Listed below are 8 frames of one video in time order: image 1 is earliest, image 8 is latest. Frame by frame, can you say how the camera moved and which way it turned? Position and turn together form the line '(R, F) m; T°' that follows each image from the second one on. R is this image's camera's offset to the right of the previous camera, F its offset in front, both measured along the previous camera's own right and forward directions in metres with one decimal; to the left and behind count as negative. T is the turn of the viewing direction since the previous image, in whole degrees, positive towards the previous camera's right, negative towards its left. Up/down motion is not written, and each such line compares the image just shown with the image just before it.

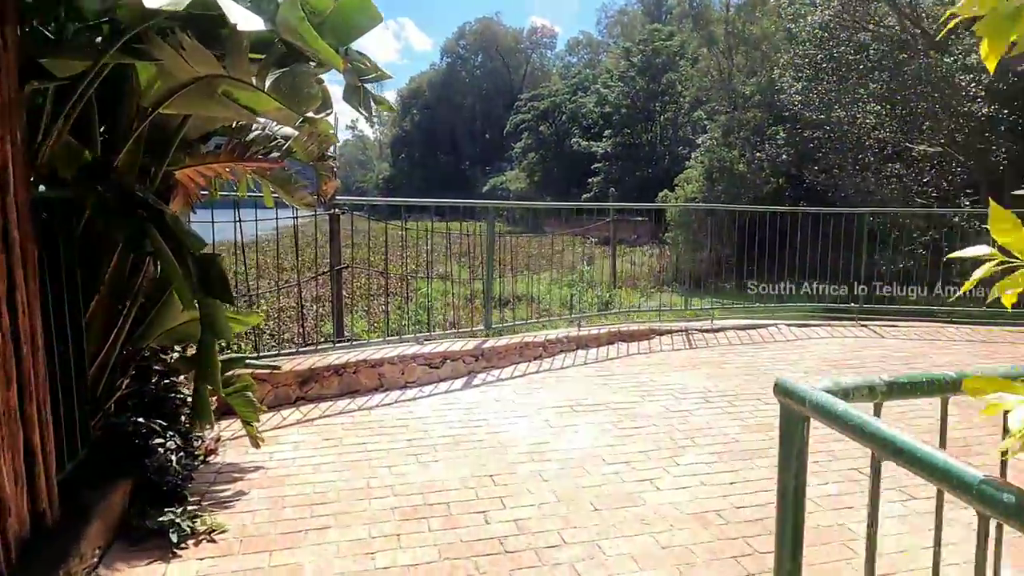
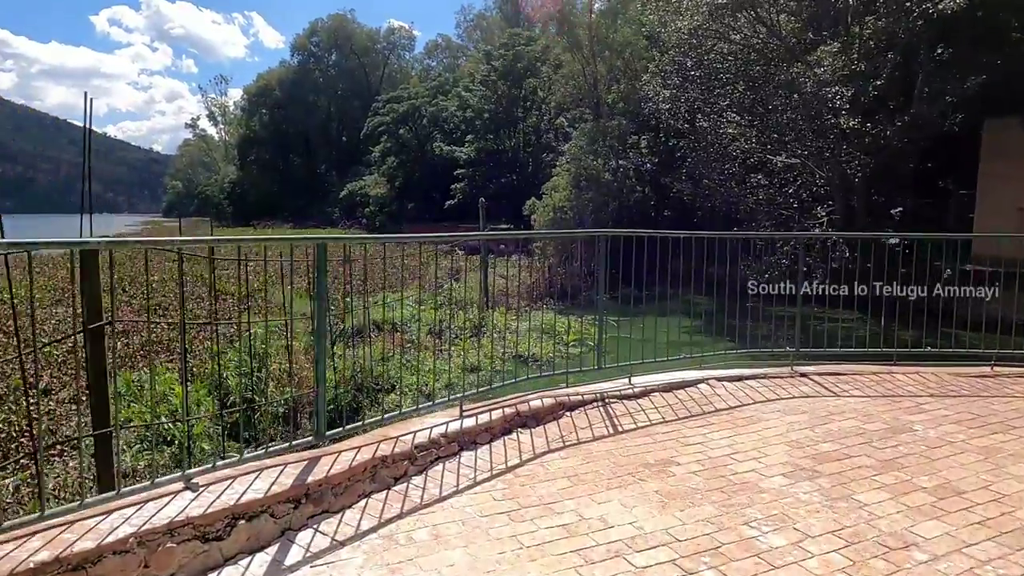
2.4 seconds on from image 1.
(+0.1, +1.3) m; +12°
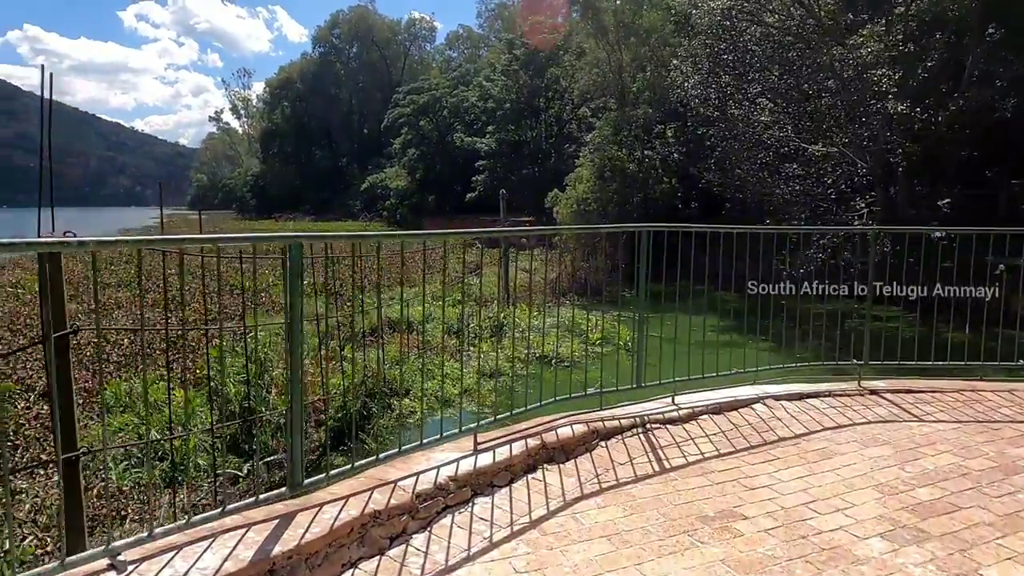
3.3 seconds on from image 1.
(0.0, +0.5) m; -2°
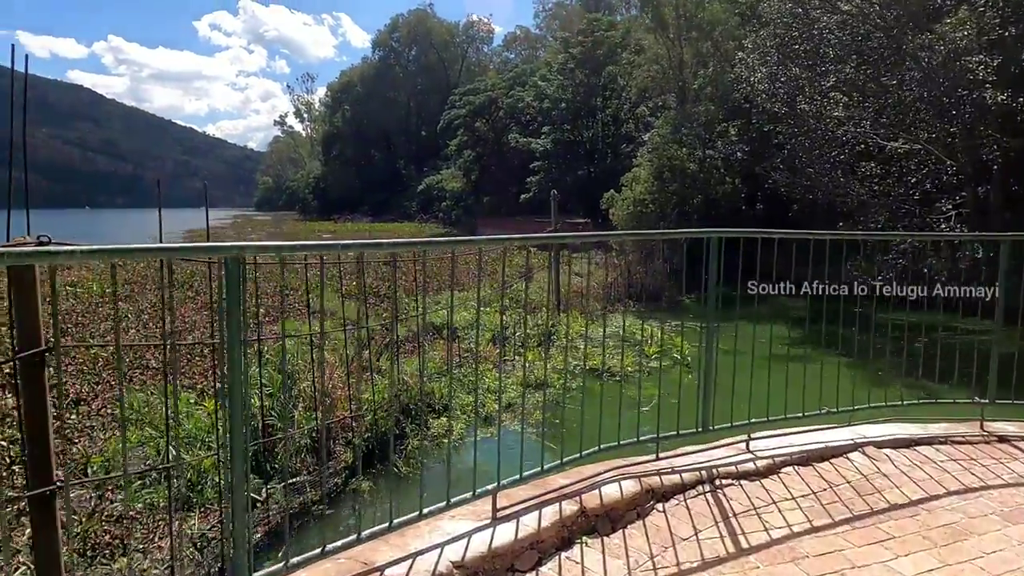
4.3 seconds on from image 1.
(+0.1, +0.5) m; -5°
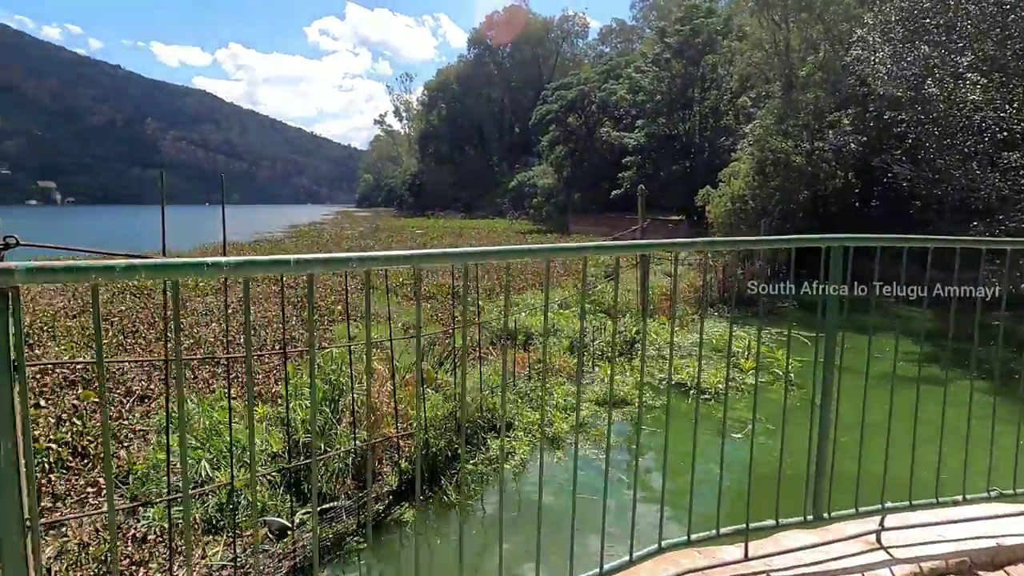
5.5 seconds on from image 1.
(+0.1, +0.6) m; -8°
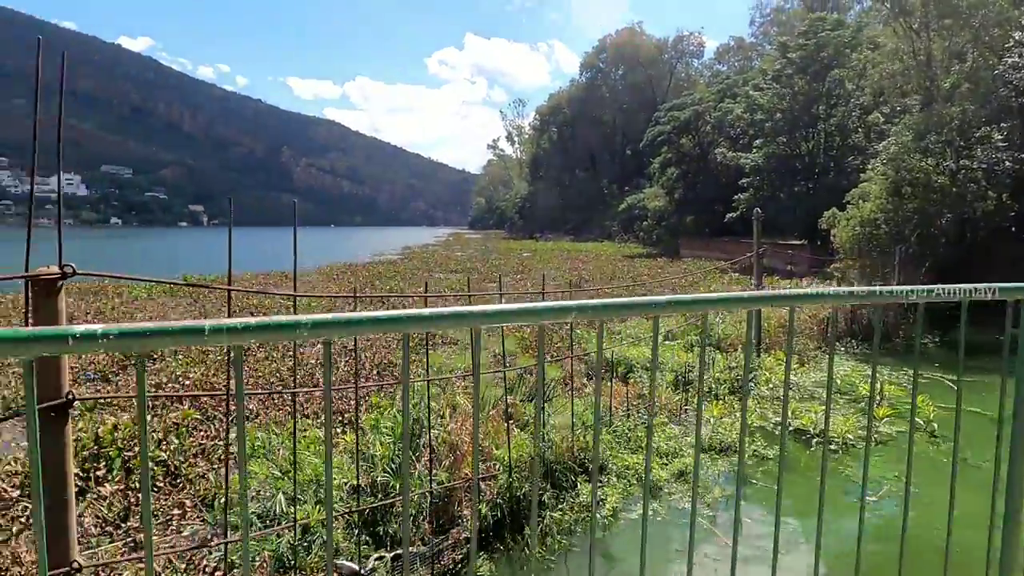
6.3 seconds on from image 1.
(+0.1, +0.3) m; -9°
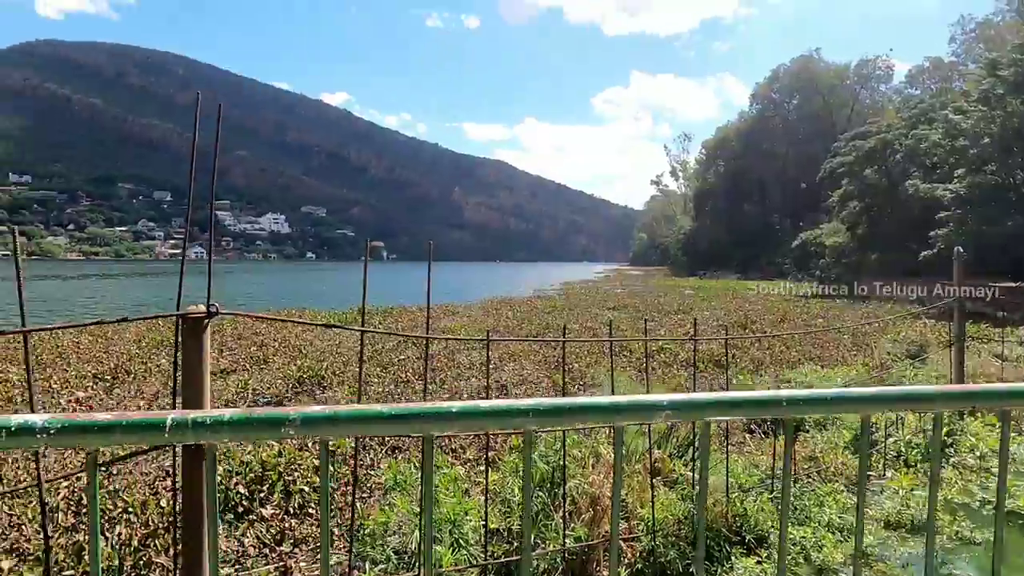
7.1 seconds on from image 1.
(+0.1, +0.2) m; -14°
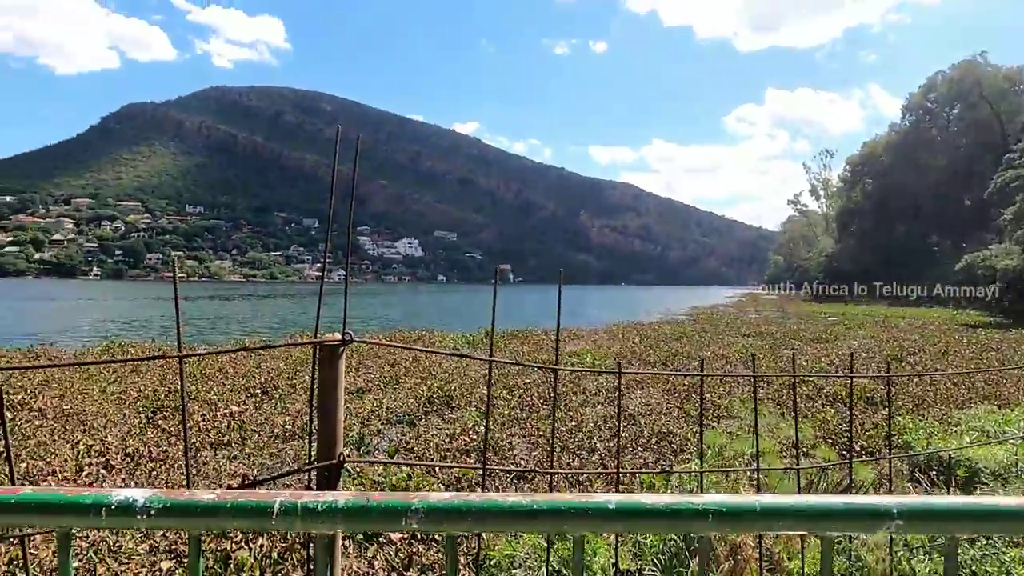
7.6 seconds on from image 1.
(0.0, +0.1) m; -11°
